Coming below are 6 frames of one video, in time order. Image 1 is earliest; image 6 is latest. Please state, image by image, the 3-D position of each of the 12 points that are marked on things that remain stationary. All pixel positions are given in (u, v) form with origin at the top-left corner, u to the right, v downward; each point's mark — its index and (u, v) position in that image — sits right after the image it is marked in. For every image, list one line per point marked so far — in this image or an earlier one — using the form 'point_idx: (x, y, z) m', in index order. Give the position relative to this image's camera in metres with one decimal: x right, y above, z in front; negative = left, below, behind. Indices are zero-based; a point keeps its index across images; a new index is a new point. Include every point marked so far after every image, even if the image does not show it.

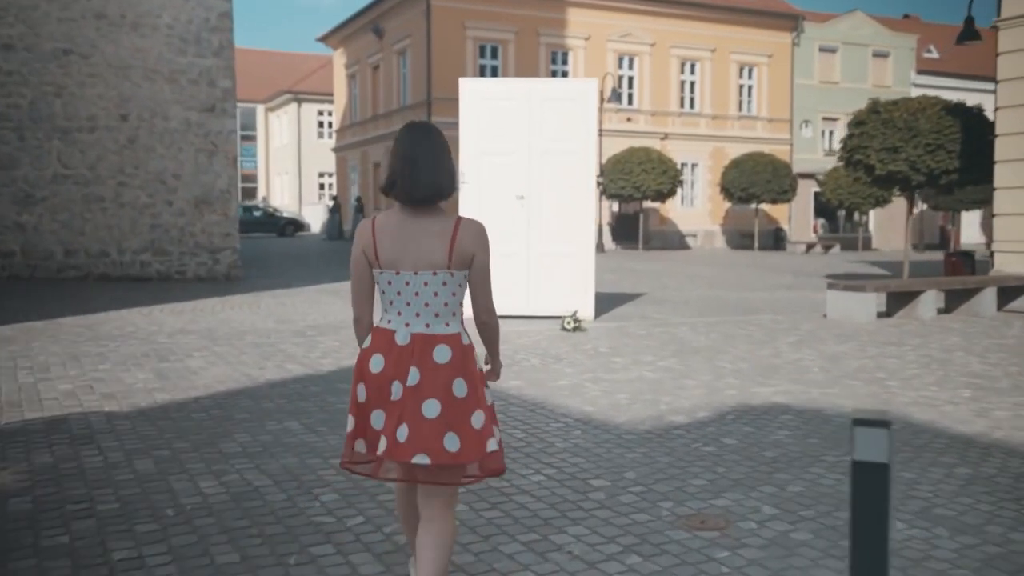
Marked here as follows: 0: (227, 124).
0: (-4.5, +2.6, +18.6) m
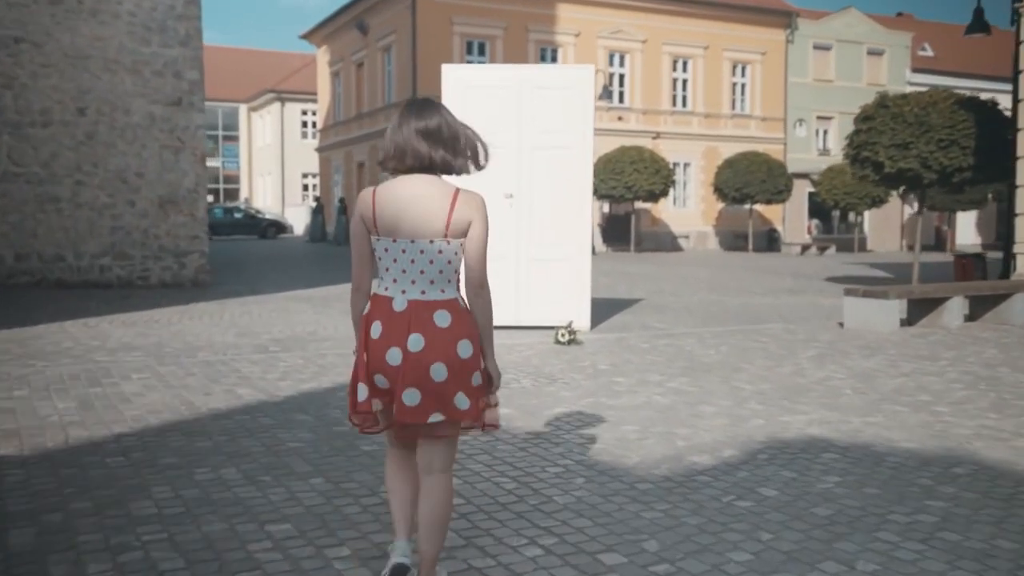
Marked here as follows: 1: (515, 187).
0: (-4.7, +2.5, +17.3) m
1: (0.0, +1.0, +11.8) m
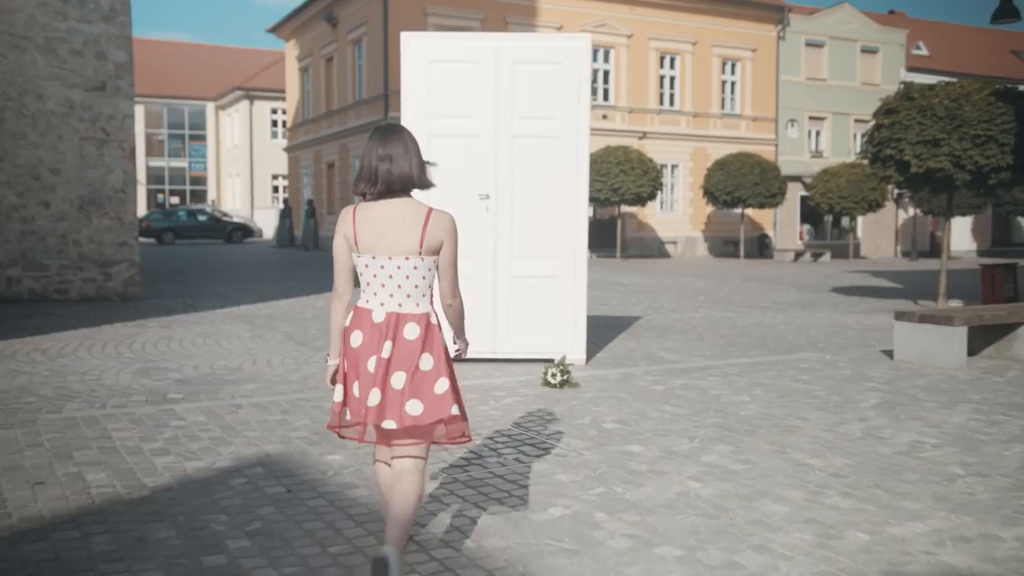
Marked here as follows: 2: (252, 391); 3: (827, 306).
0: (-4.9, +2.3, +15.0) m
1: (-0.2, +0.8, +9.5) m
2: (-1.7, -0.7, +7.8) m
3: (+5.0, -0.3, +18.7) m
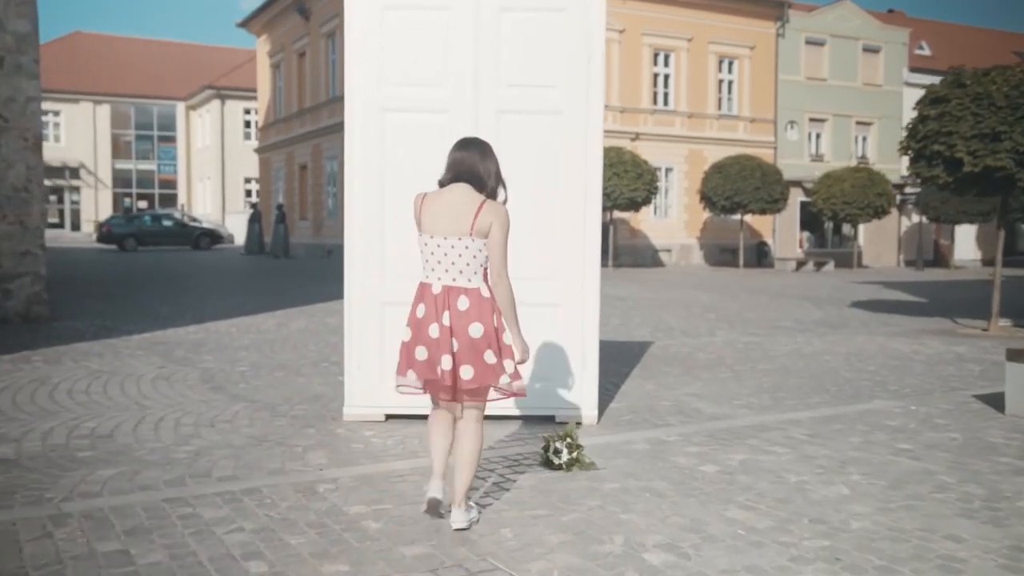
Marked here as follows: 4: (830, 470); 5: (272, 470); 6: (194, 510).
0: (-5.1, +2.1, +12.3) m
1: (-0.2, +0.7, +6.9) m
2: (-1.8, -0.9, +5.1) m
3: (+4.8, -0.5, +16.2) m
4: (+1.6, -0.9, +5.8) m
5: (-1.1, -0.9, +5.5) m
6: (-1.3, -0.9, +4.8) m
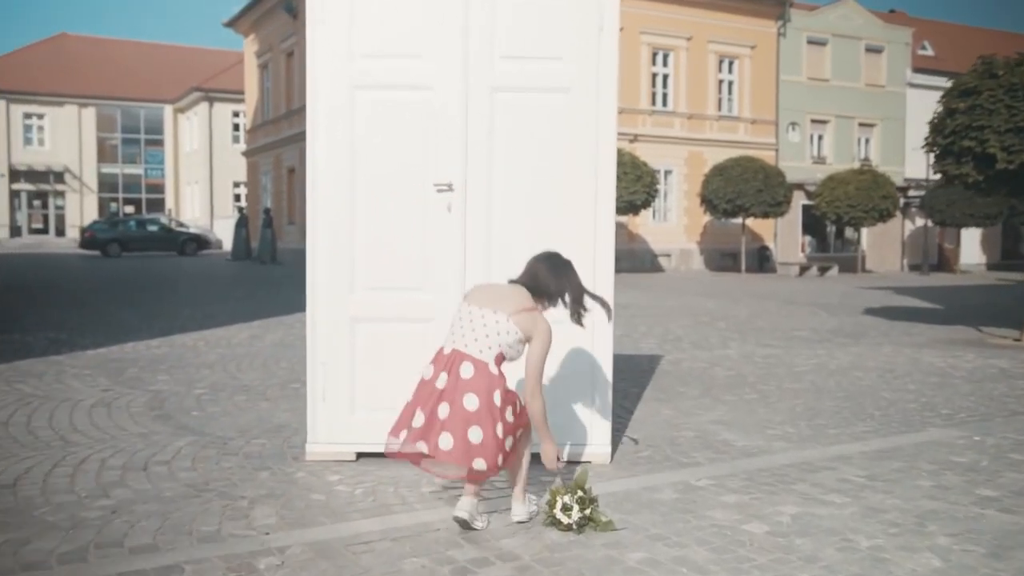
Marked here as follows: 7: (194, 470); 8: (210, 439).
0: (-5.2, +2.0, +11.1) m
1: (-0.3, +0.6, +5.7) m
2: (-1.8, -0.9, +4.0) m
3: (+4.7, -0.6, +15.1) m
4: (+1.6, -0.9, +4.6) m
5: (-1.1, -0.9, +4.4) m
6: (-1.3, -0.9, +3.6) m
7: (-1.5, -0.9, +5.6) m
8: (-1.6, -0.8, +6.4) m
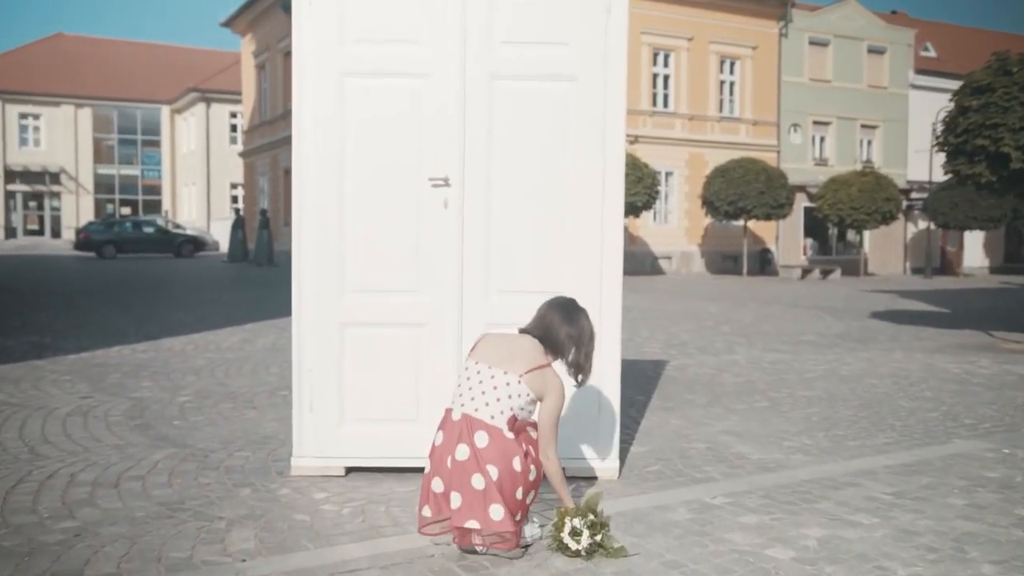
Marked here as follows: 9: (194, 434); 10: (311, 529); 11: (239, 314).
0: (-5.2, +2.0, +10.7) m
1: (-0.3, +0.6, +5.3) m
2: (-1.8, -0.9, +3.6) m
3: (+4.7, -0.7, +14.7) m
4: (+1.6, -1.0, +4.2) m
5: (-1.1, -0.9, +4.0) m
6: (-1.3, -0.9, +3.2) m
7: (-1.5, -0.9, +5.2) m
8: (-1.6, -0.8, +6.0) m
9: (-1.8, -0.8, +6.5) m
10: (-0.8, -0.9, +4.5) m
11: (-4.0, -0.4, +17.3) m
